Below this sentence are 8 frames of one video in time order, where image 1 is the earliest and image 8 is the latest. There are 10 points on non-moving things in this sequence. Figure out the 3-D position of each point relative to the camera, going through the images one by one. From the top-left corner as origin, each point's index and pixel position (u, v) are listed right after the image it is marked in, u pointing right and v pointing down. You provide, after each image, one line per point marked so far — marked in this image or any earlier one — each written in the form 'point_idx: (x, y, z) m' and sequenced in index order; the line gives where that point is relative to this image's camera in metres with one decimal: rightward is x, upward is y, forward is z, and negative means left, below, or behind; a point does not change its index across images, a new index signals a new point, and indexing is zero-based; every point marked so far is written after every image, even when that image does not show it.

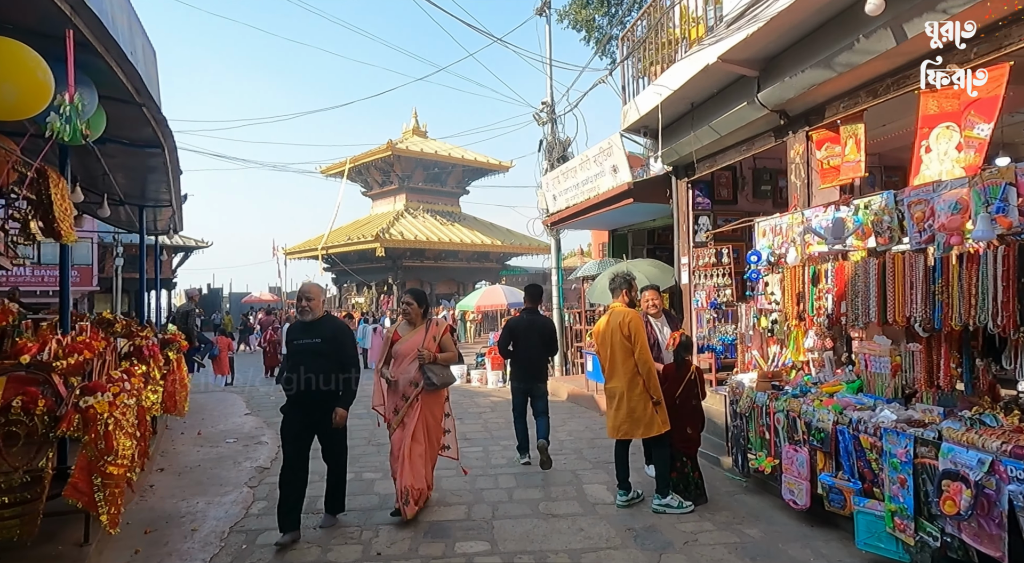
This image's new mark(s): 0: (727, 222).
0: (+2.6, +0.7, +8.1) m
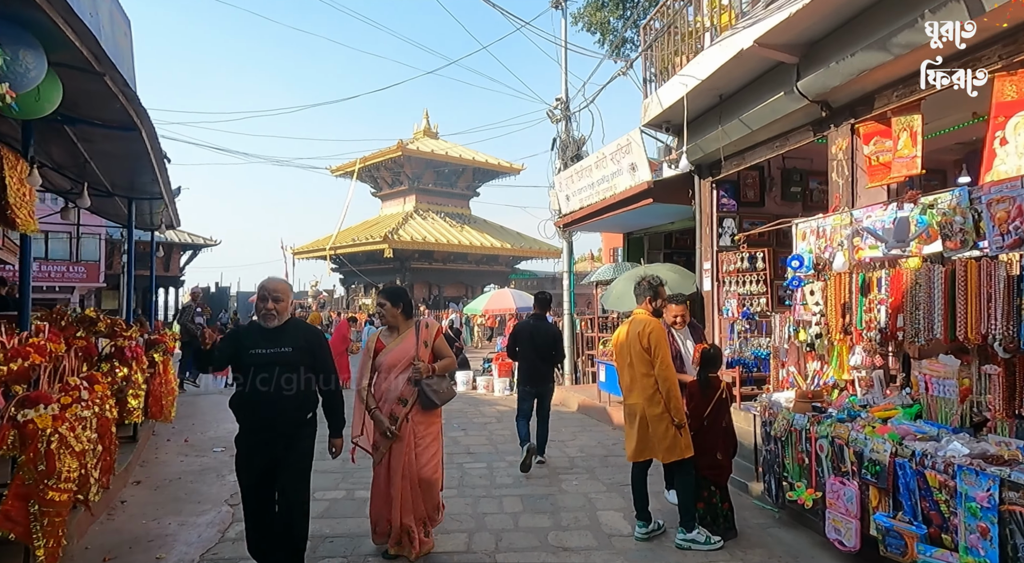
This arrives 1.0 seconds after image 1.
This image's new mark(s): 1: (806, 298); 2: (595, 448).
0: (+2.7, +0.6, +7.6) m
1: (+2.0, -0.1, +4.7) m
2: (+0.9, -1.8, +7.3) m
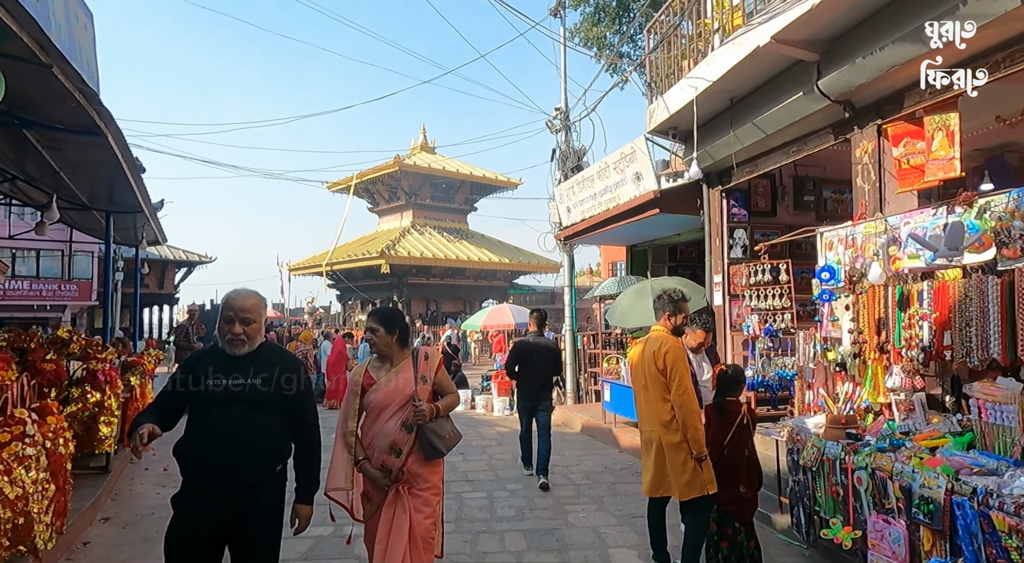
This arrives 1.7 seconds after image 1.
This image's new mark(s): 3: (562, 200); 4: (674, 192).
0: (+2.7, +0.5, +7.2) m
1: (+2.1, -0.2, +4.3) m
2: (+0.9, -2.0, +6.8) m
3: (+0.8, +1.3, +10.4) m
4: (+1.8, +1.0, +7.4) m
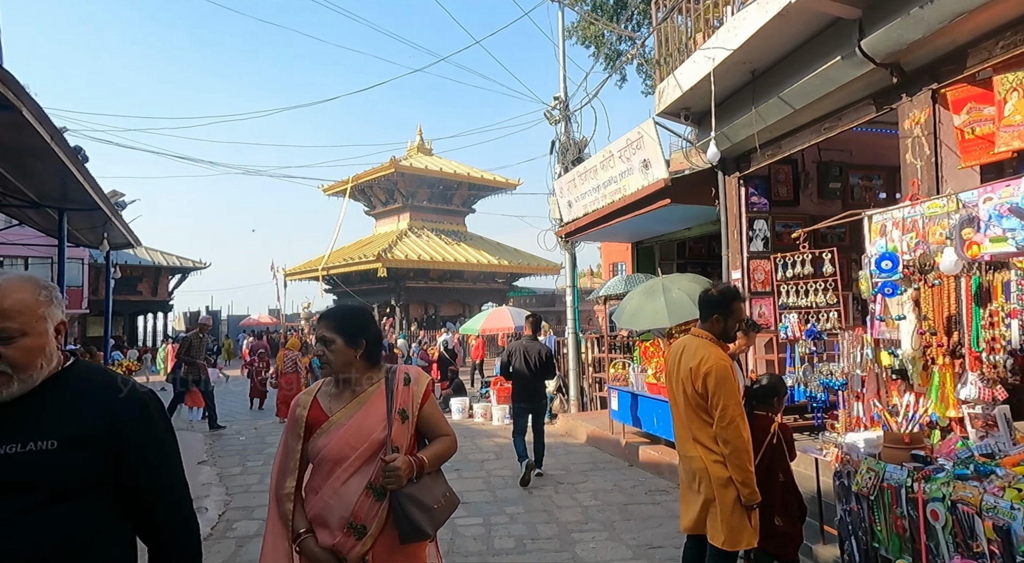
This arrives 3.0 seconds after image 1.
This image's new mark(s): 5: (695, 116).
0: (+2.7, +0.5, +6.5) m
1: (+2.0, -0.2, +3.6) m
2: (+0.9, -1.9, +6.2) m
3: (+0.7, +1.3, +9.7) m
4: (+1.7, +1.0, +6.7) m
5: (+1.8, +1.6, +6.5) m
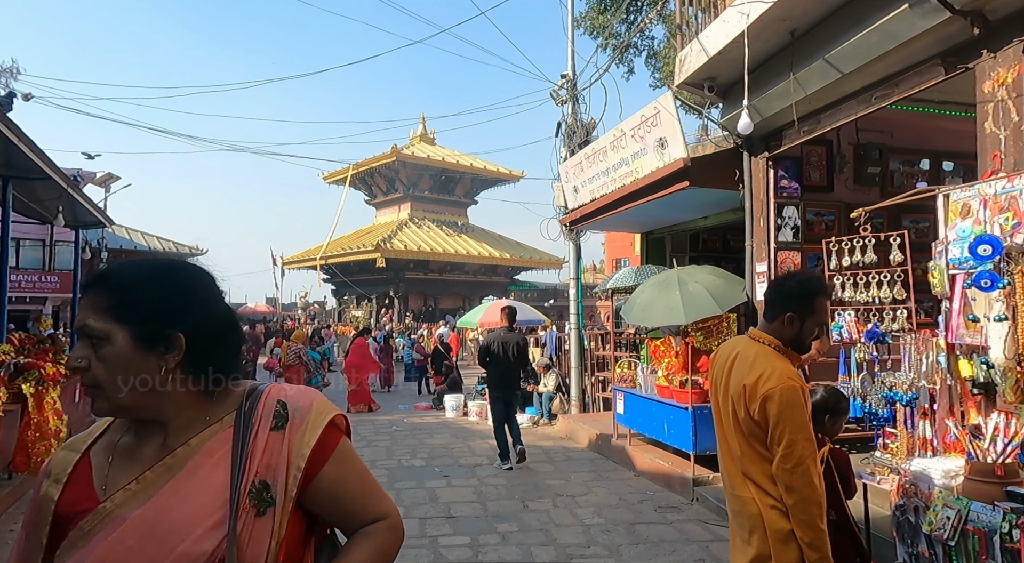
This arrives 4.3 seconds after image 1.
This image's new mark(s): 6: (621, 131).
0: (+2.7, +0.6, +5.8) m
1: (+2.0, -0.1, +2.9) m
2: (+0.8, -1.9, +5.5) m
3: (+0.8, +1.4, +9.0) m
4: (+1.7, +1.1, +6.0) m
5: (+1.8, +1.7, +5.7) m
6: (+1.2, +1.6, +7.1) m
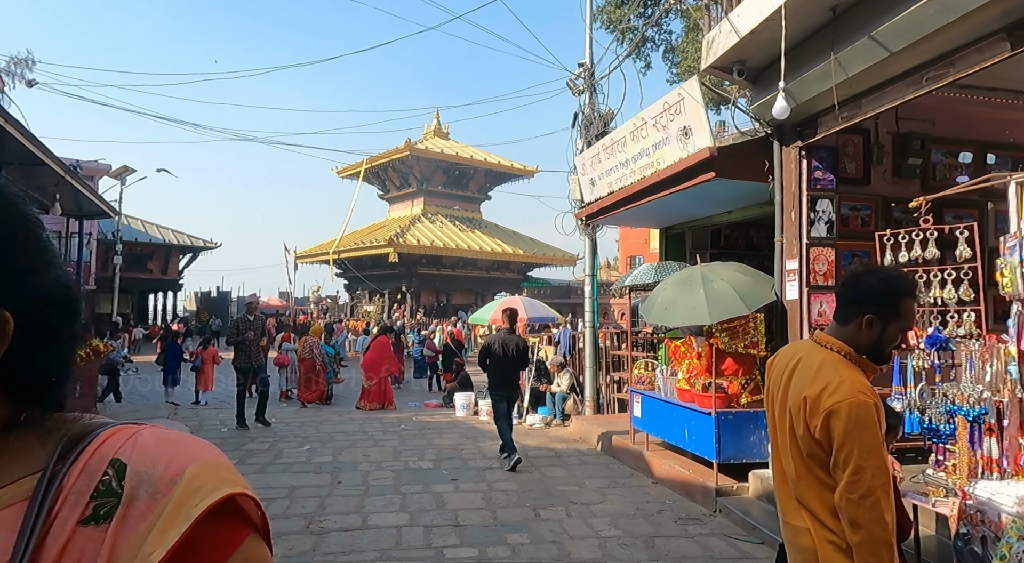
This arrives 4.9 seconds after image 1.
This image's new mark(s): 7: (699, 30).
0: (+2.8, +0.6, +5.4) m
1: (+2.1, -0.1, +2.5) m
2: (+0.9, -1.8, +5.2) m
3: (+0.9, +1.4, +8.7) m
4: (+1.9, +1.1, +5.7) m
5: (+1.9, +1.7, +5.4) m
6: (+1.3, +1.6, +6.8) m
7: (+3.3, +4.4, +11.9) m
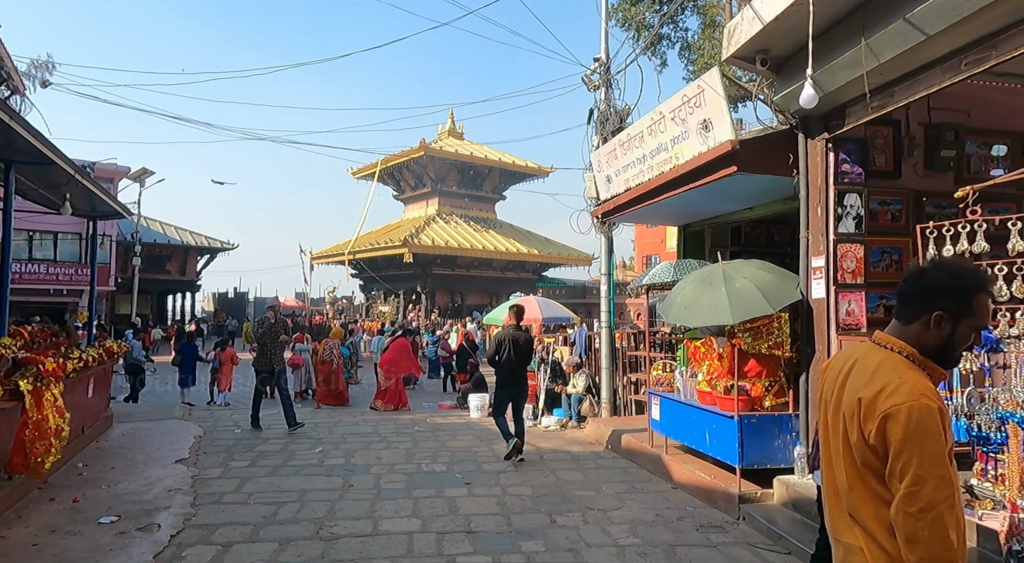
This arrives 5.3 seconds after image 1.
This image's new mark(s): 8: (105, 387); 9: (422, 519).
0: (+2.9, +0.6, +5.2) m
1: (+2.1, -0.1, +2.3) m
2: (+1.0, -1.8, +5.0) m
3: (+1.1, +1.5, +8.5) m
4: (+2.0, +1.1, +5.5) m
5: (+2.0, +1.7, +5.2) m
6: (+1.5, +1.6, +6.6) m
7: (+3.6, +4.4, +11.6) m
8: (-5.4, -1.4, +8.8) m
9: (-0.7, -1.9, +5.3) m
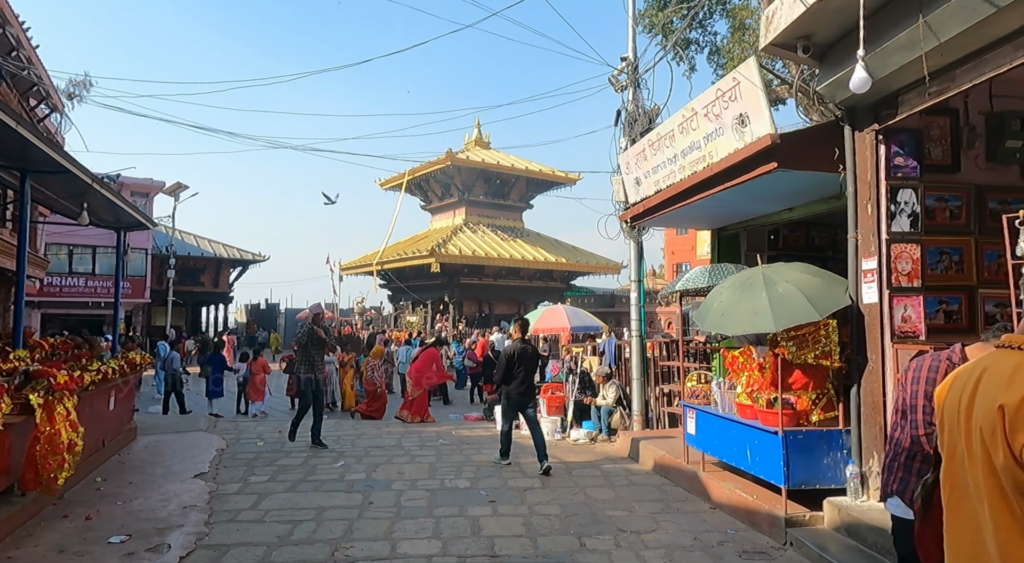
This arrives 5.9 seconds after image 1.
0: (+3.1, +0.6, +4.8) m
1: (+2.2, -0.1, +1.9) m
2: (+1.2, -1.9, +4.6) m
3: (+1.4, +1.4, +8.2) m
4: (+2.2, +1.1, +5.1) m
5: (+2.2, +1.7, +4.8) m
6: (+1.7, +1.6, +6.2) m
7: (+4.0, +4.3, +11.2) m
8: (-5.0, -1.5, +8.7) m
9: (-0.5, -1.9, +5.0) m
